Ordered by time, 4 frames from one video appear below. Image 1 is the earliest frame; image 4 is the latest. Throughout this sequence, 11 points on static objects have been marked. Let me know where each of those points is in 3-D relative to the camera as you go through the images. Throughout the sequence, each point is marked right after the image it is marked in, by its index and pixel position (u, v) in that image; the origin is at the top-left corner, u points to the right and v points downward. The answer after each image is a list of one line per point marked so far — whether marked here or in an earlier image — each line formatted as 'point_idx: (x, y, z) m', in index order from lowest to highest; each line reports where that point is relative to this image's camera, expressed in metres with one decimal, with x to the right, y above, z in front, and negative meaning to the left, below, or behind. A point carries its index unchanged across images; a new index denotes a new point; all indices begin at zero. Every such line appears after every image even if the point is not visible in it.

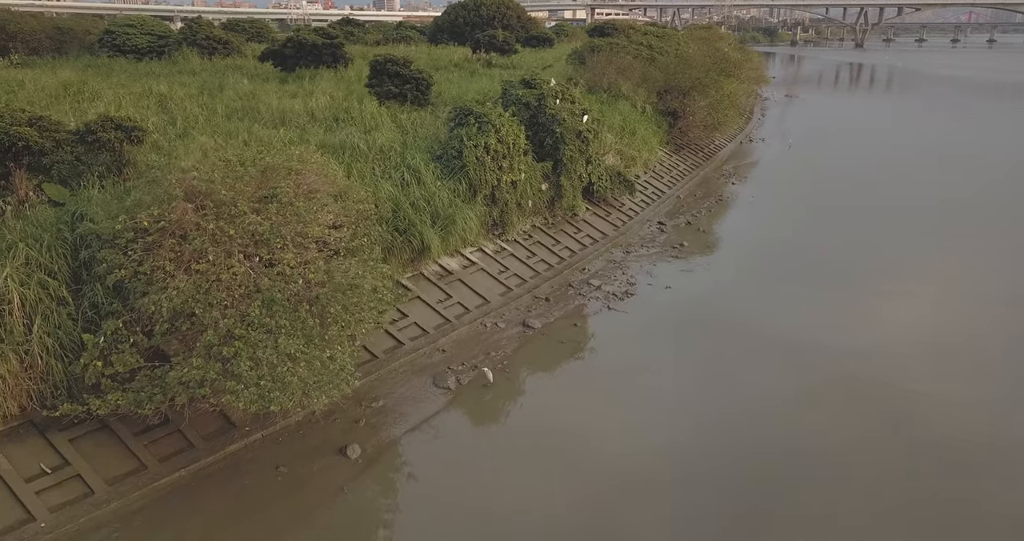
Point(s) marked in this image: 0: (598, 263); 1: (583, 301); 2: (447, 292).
0: (+0.9, +0.1, +7.9) m
1: (+0.6, -0.3, +6.9) m
2: (-0.5, -0.2, +6.3) m
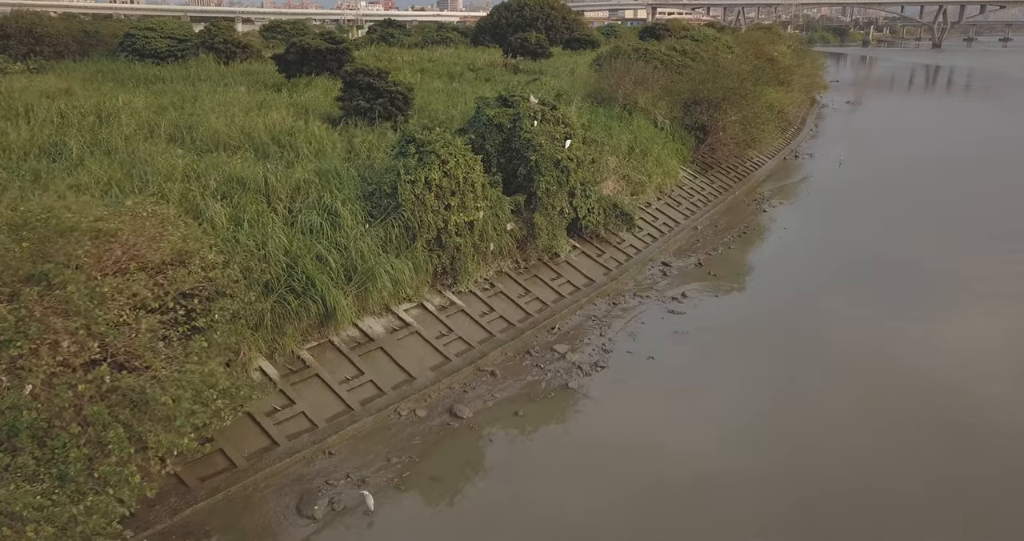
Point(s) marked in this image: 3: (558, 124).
0: (+0.5, -0.4, +6.5) m
1: (+0.2, -0.8, +5.5) m
2: (-1.0, -0.6, +5.1) m
3: (+0.4, +1.4, +7.3) m
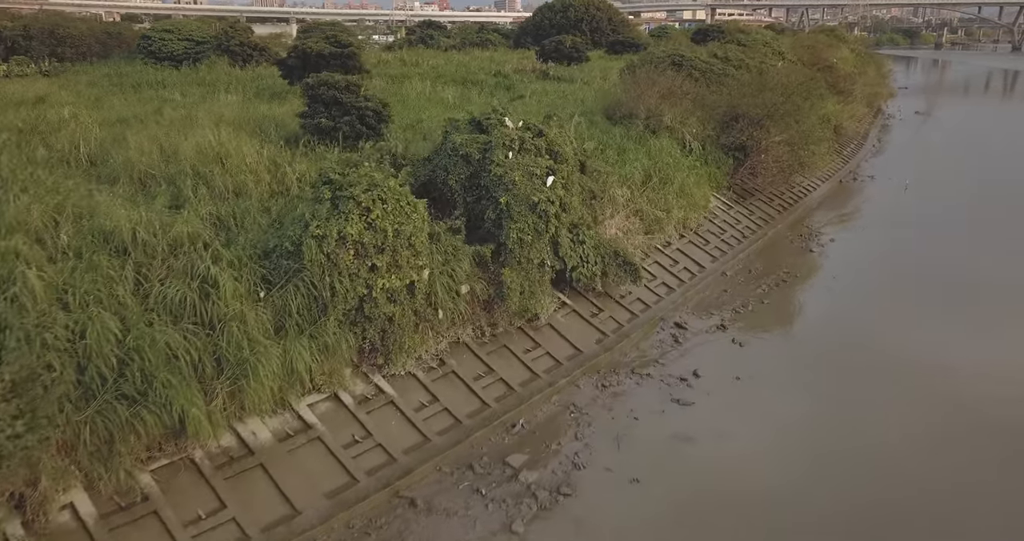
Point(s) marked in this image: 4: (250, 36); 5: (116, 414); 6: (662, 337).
0: (+0.2, -0.9, +5.1) m
1: (-0.2, -1.2, +4.1) m
2: (-1.4, -1.1, +3.7) m
3: (+0.2, +0.9, +5.8) m
4: (-6.4, +5.7, +18.9) m
5: (-1.8, -0.7, +3.5) m
6: (+1.2, -0.5, +6.4) m
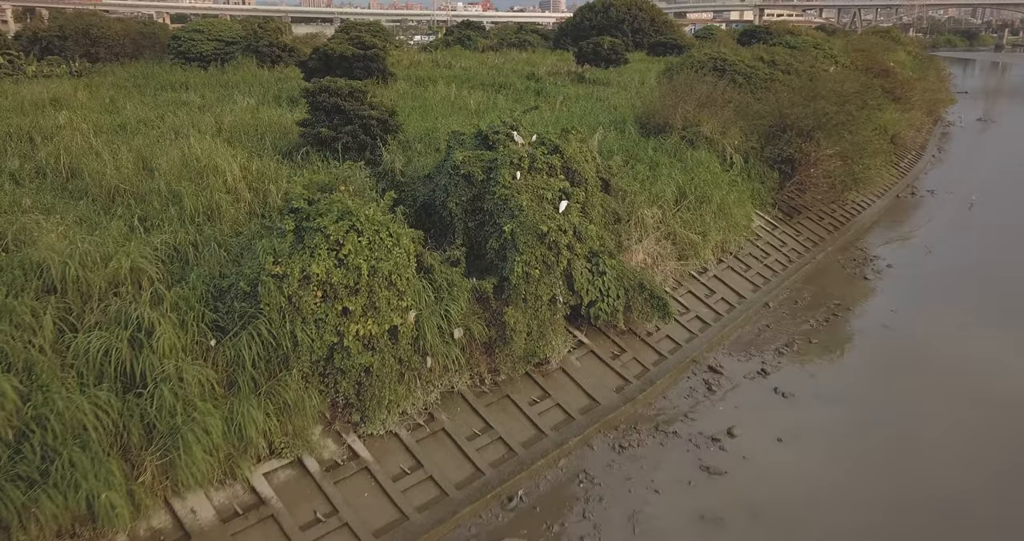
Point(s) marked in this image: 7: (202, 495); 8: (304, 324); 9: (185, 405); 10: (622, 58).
0: (+0.2, -1.2, +4.3) m
1: (-0.2, -1.5, +3.4) m
2: (-1.5, -1.3, +3.1) m
3: (+0.3, +0.6, +5.1) m
4: (-5.5, +5.6, +18.5) m
5: (-1.9, -0.9, +2.9) m
6: (+1.3, -0.8, +5.6) m
7: (-1.4, -1.0, +3.5) m
8: (-1.0, -0.3, +3.7) m
9: (-1.4, -0.6, +3.4) m
10: (+2.8, +5.4, +19.6) m
